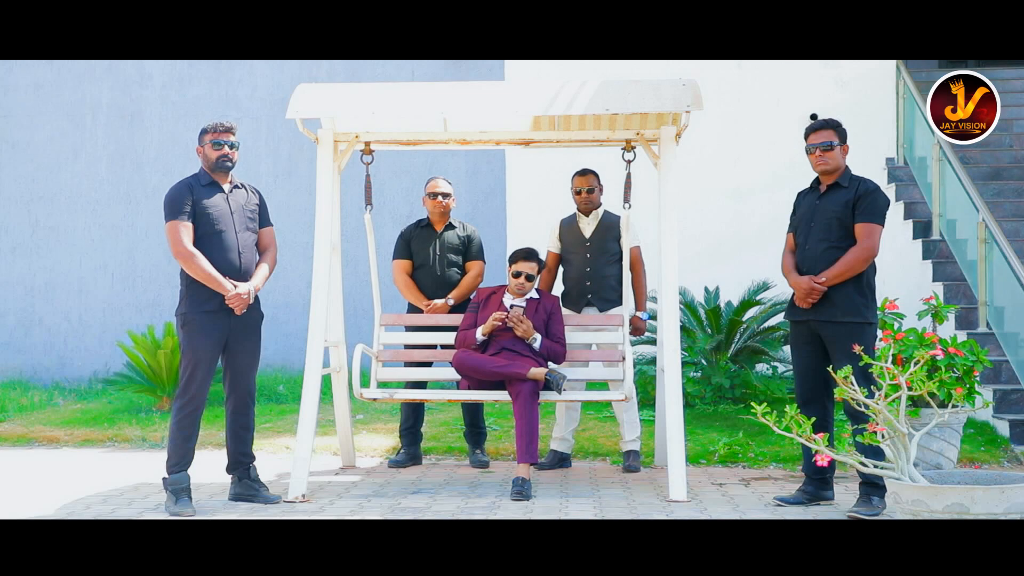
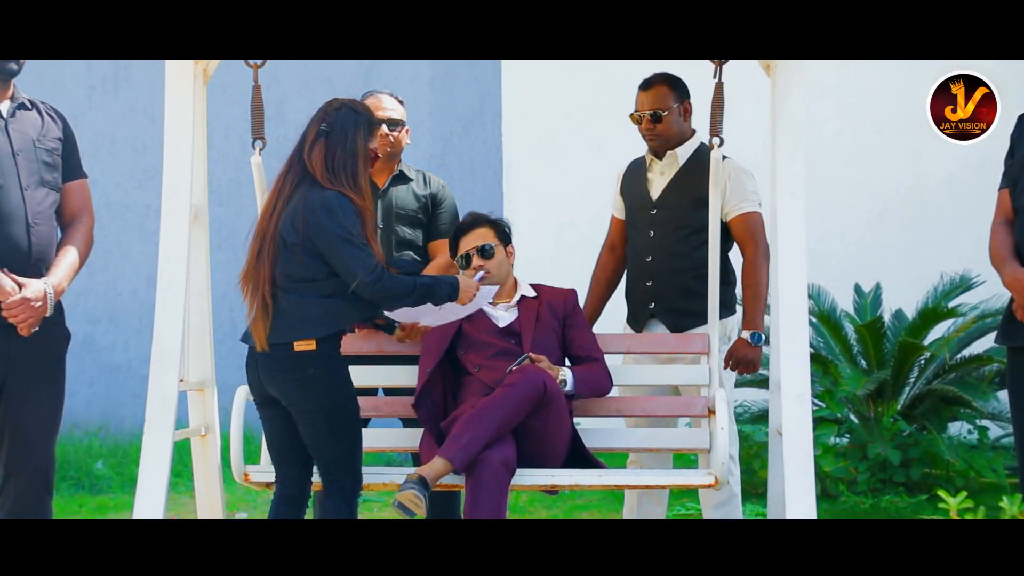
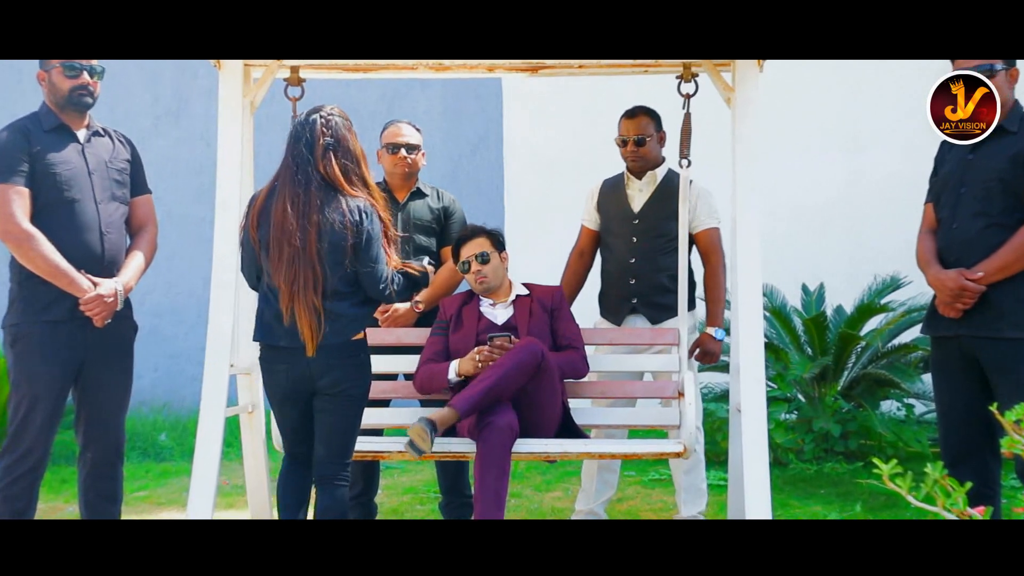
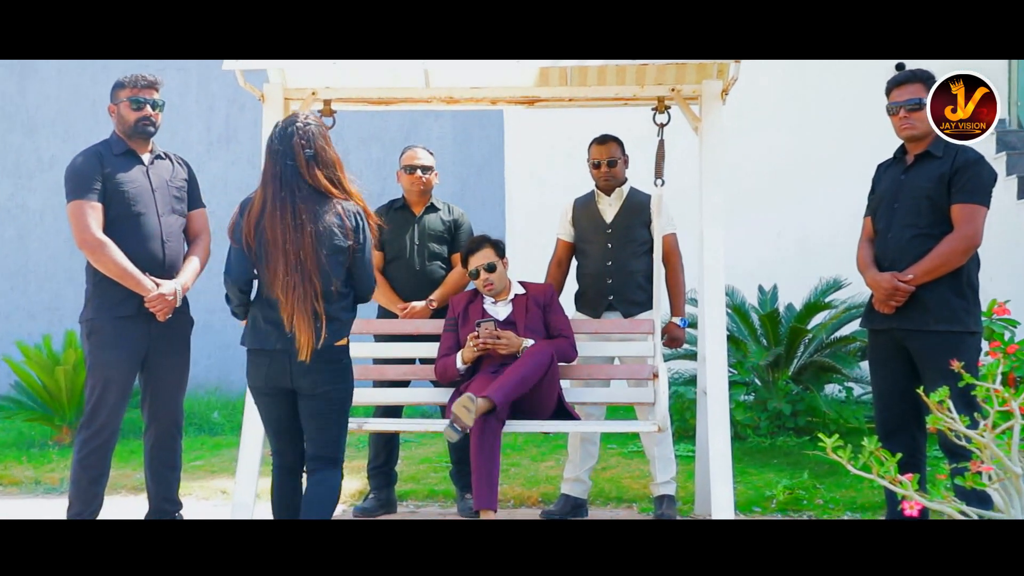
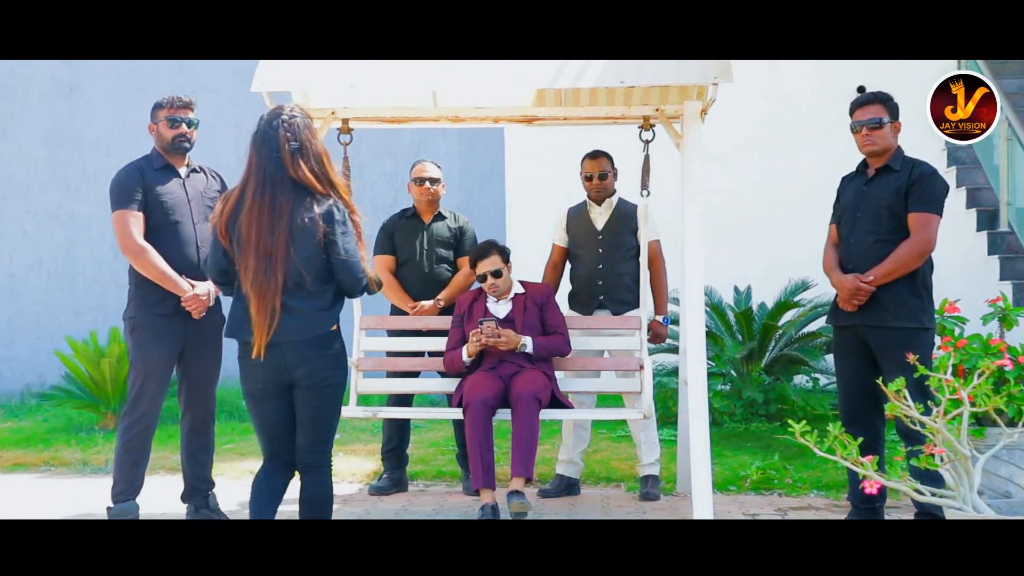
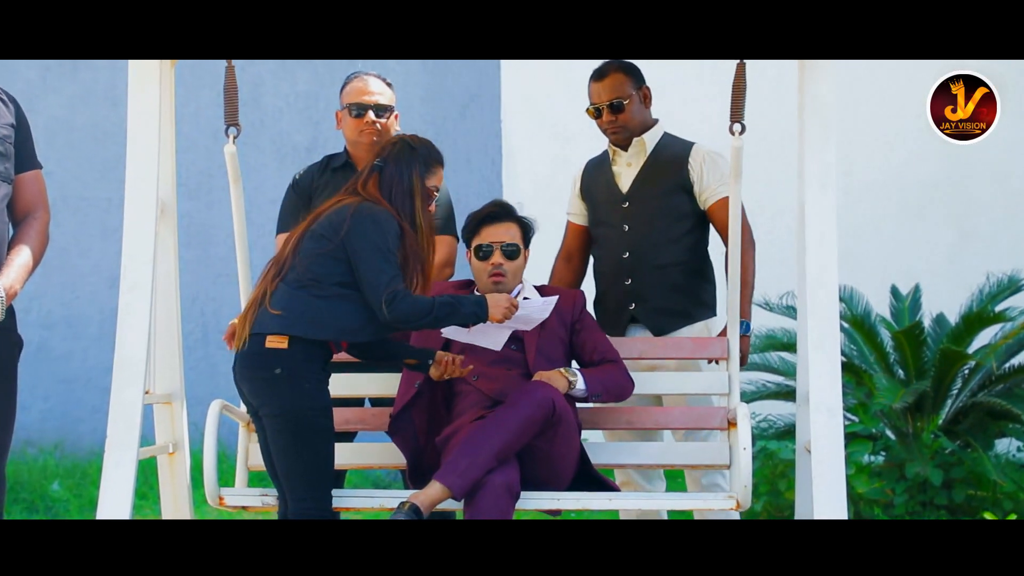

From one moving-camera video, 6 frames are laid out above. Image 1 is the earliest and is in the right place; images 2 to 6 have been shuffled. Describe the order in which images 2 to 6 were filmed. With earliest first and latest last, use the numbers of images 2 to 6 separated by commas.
5, 4, 3, 2, 6
